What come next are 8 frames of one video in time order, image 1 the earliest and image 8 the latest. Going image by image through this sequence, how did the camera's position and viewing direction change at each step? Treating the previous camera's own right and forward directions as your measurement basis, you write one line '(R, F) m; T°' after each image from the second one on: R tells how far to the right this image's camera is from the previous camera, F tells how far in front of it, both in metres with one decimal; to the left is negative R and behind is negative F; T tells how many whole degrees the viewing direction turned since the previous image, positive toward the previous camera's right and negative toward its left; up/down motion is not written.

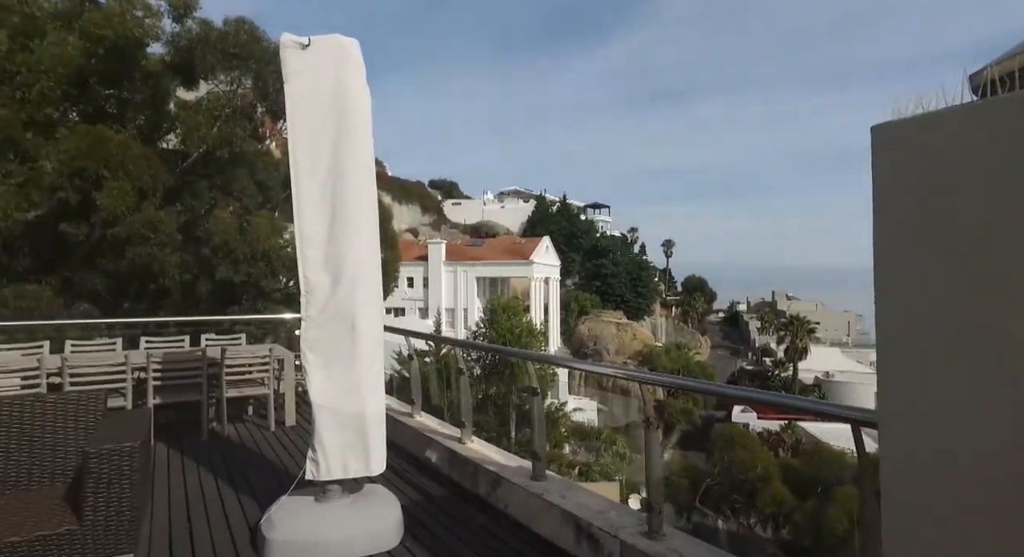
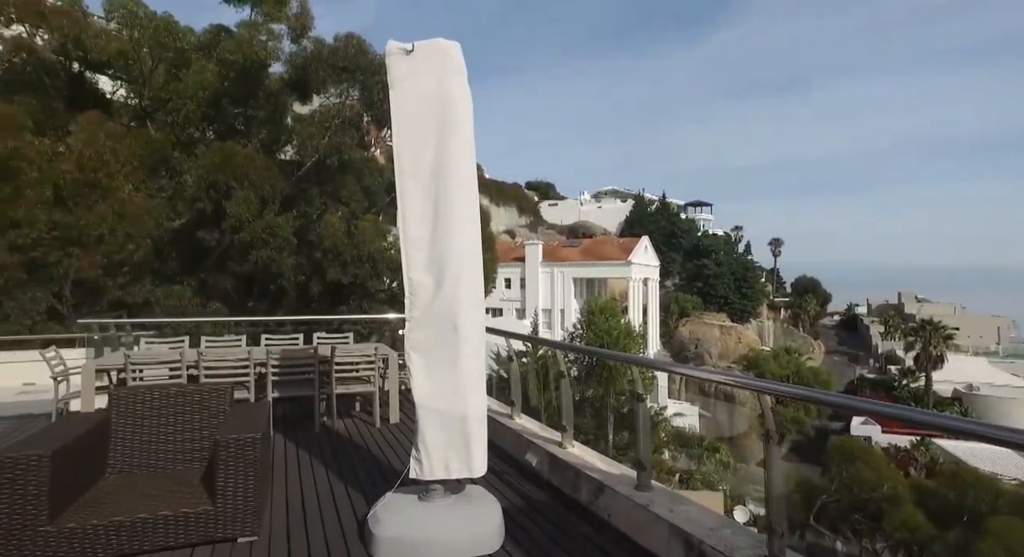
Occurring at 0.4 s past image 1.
(0.0, +0.1) m; -9°
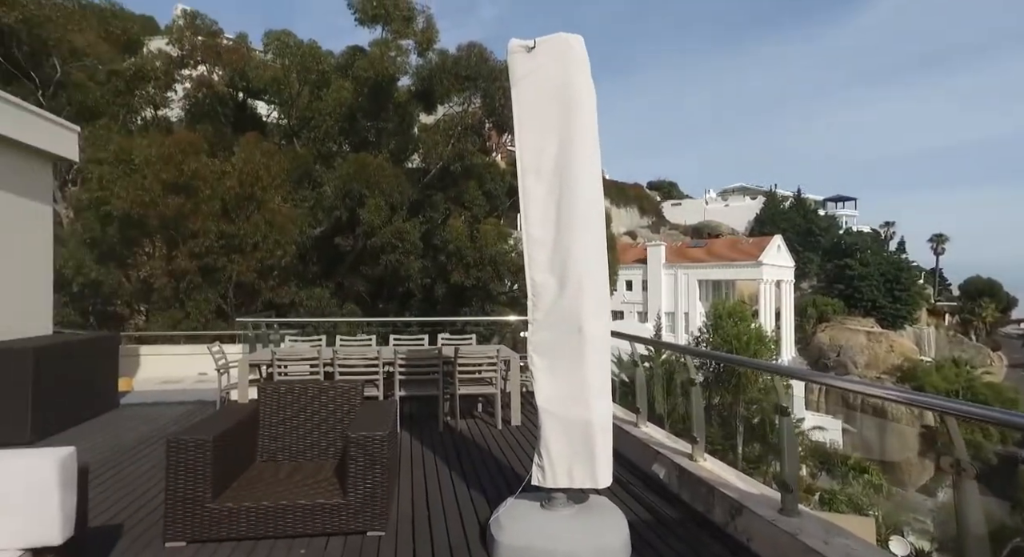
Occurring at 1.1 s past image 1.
(0.0, +0.1) m; -11°
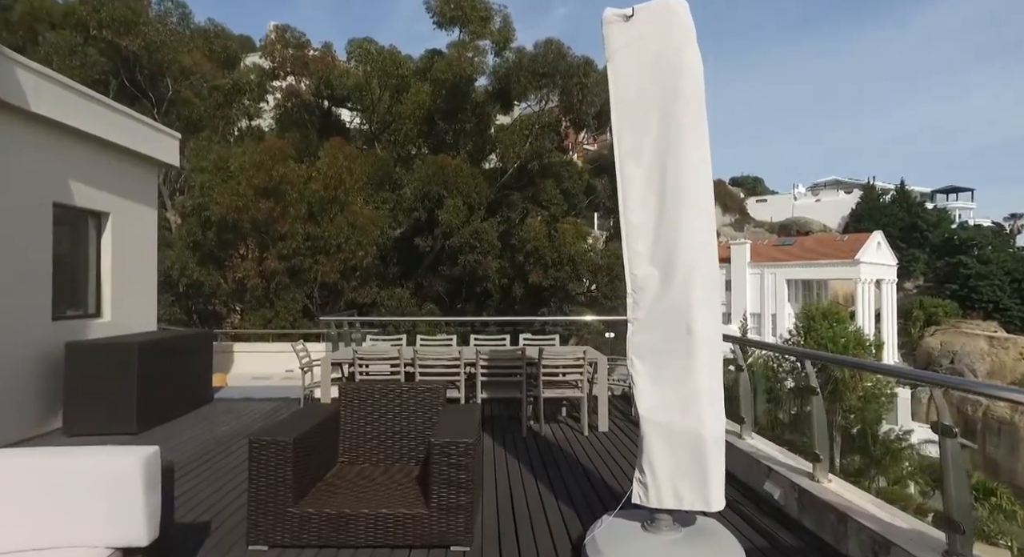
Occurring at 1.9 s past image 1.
(-0.1, +0.2) m; -7°
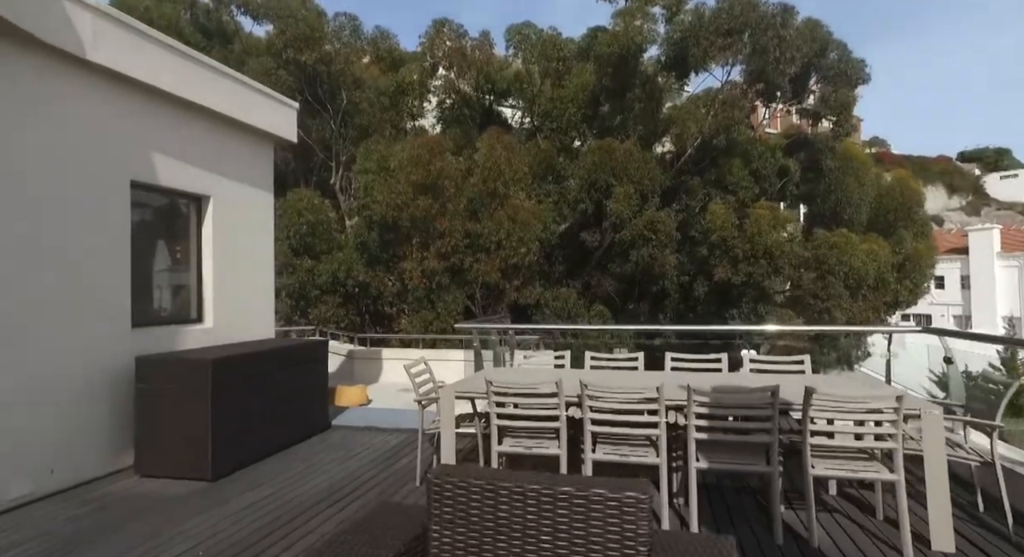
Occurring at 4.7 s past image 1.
(-0.3, +1.8) m; -16°
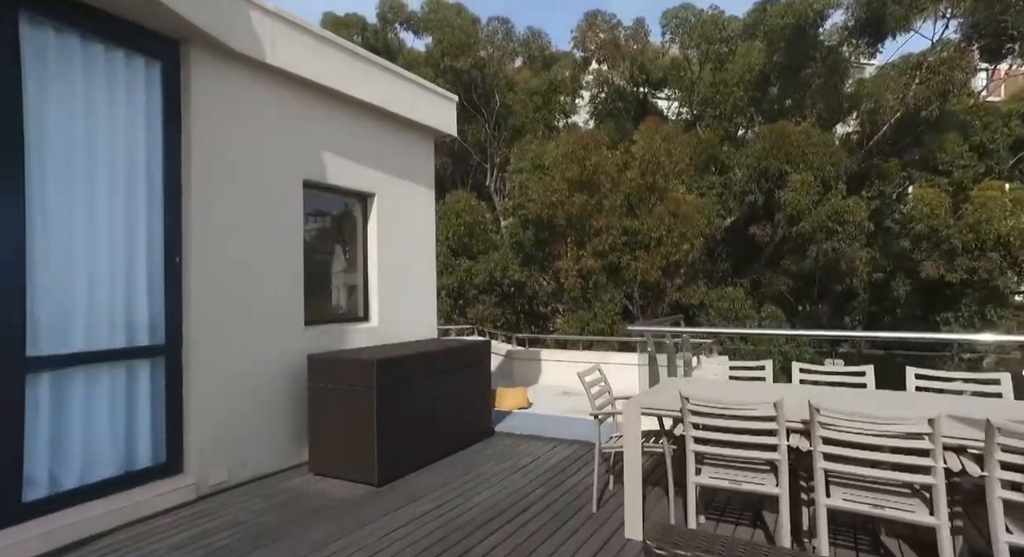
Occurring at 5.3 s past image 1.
(-0.2, +0.4) m; -14°
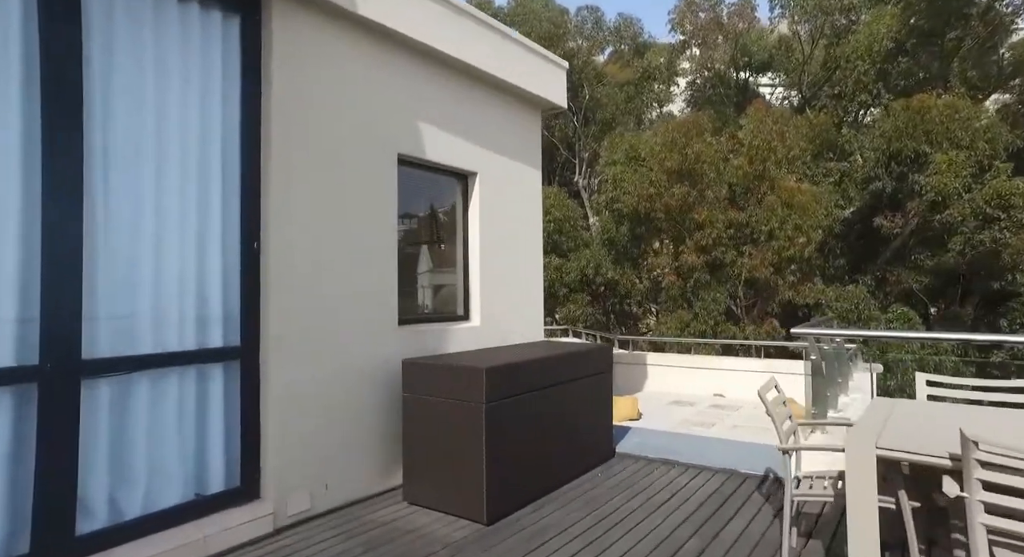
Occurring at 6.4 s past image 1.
(-0.3, +0.7) m; -8°
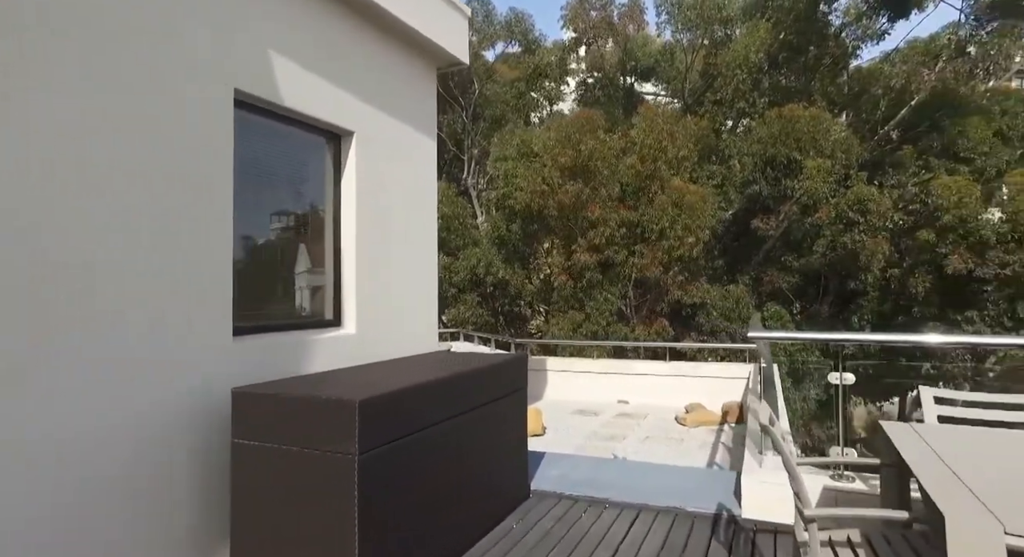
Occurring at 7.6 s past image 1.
(0.0, +0.9) m; +11°
